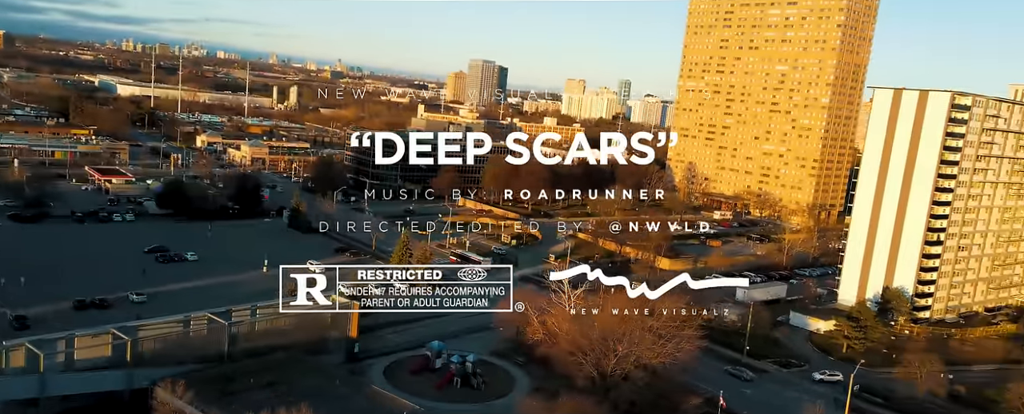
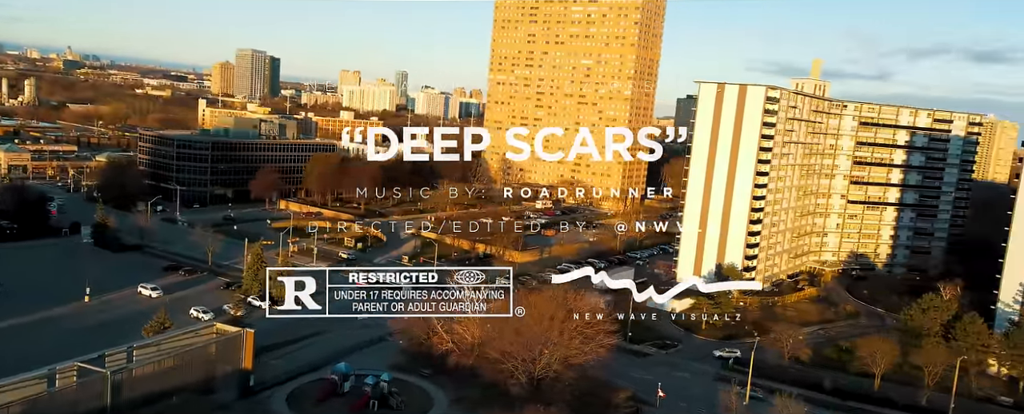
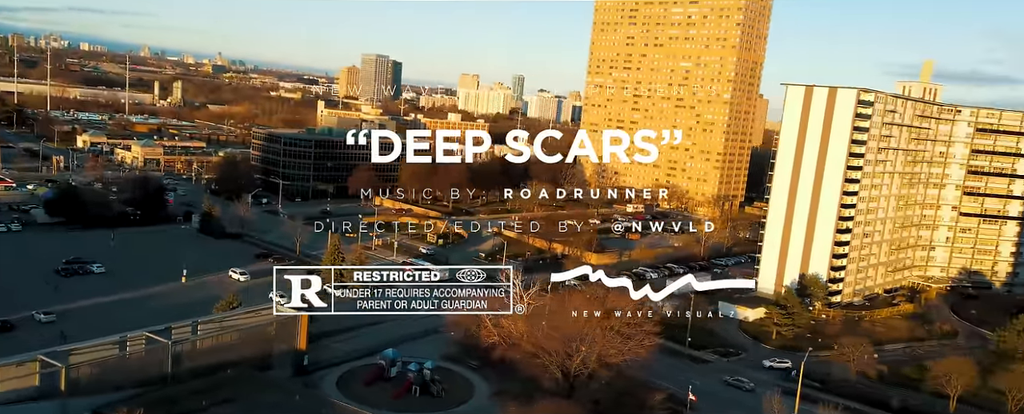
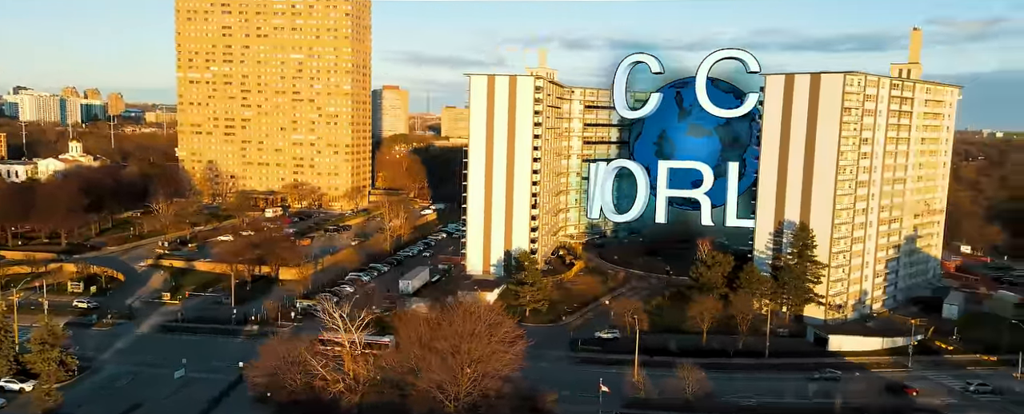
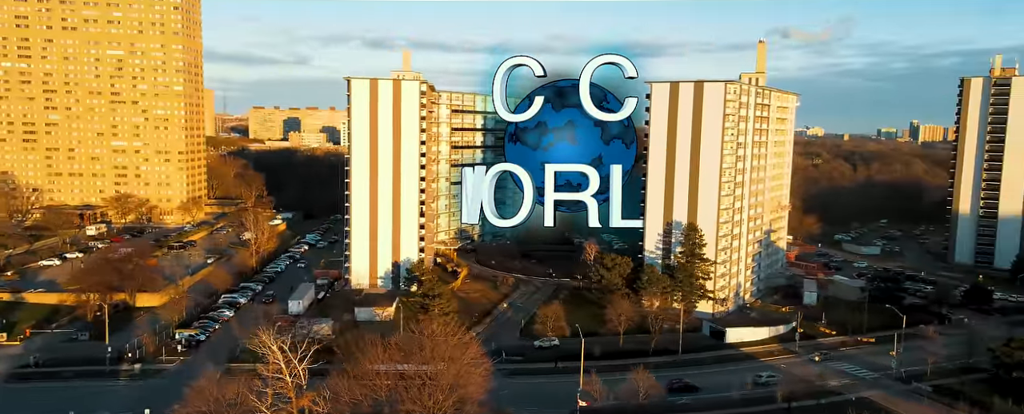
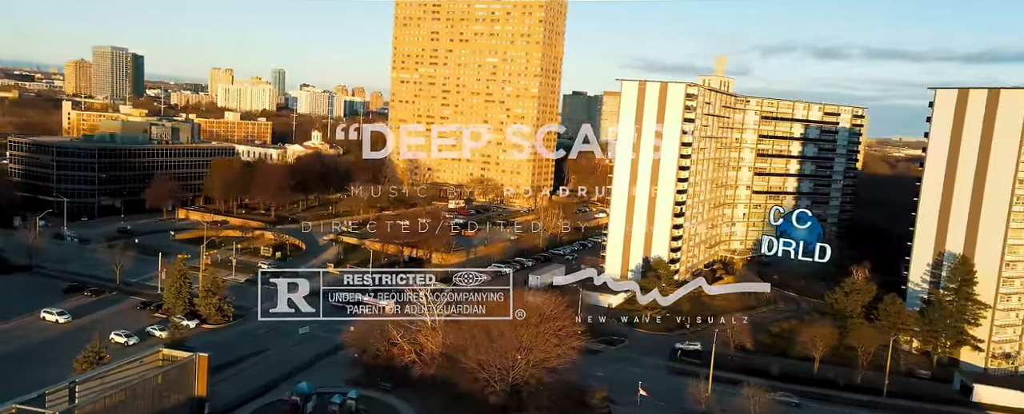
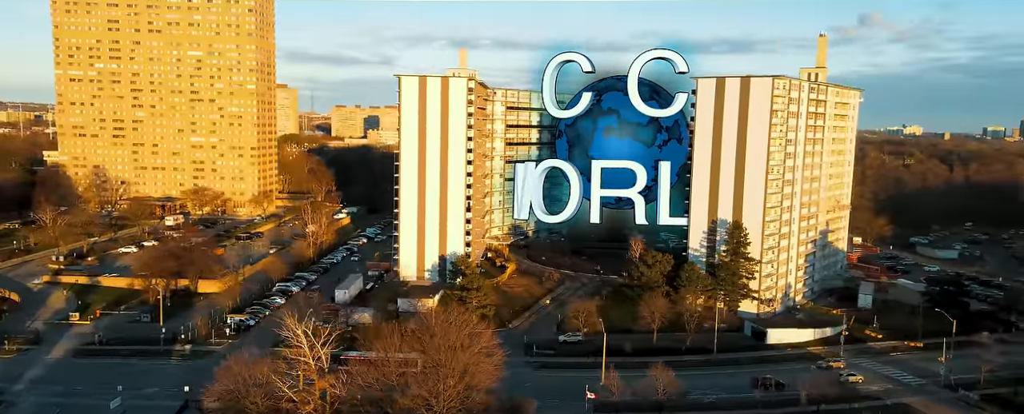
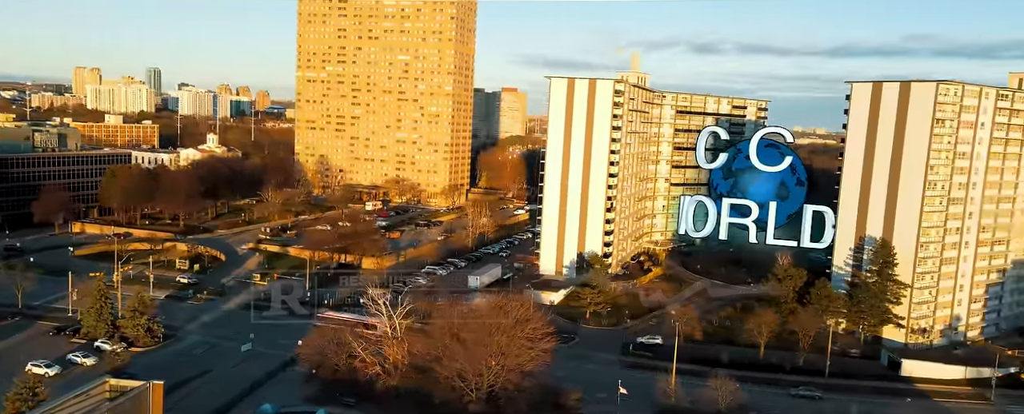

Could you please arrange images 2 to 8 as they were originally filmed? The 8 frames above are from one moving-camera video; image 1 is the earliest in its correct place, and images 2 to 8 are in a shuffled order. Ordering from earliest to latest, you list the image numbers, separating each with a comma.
3, 2, 6, 8, 4, 7, 5
